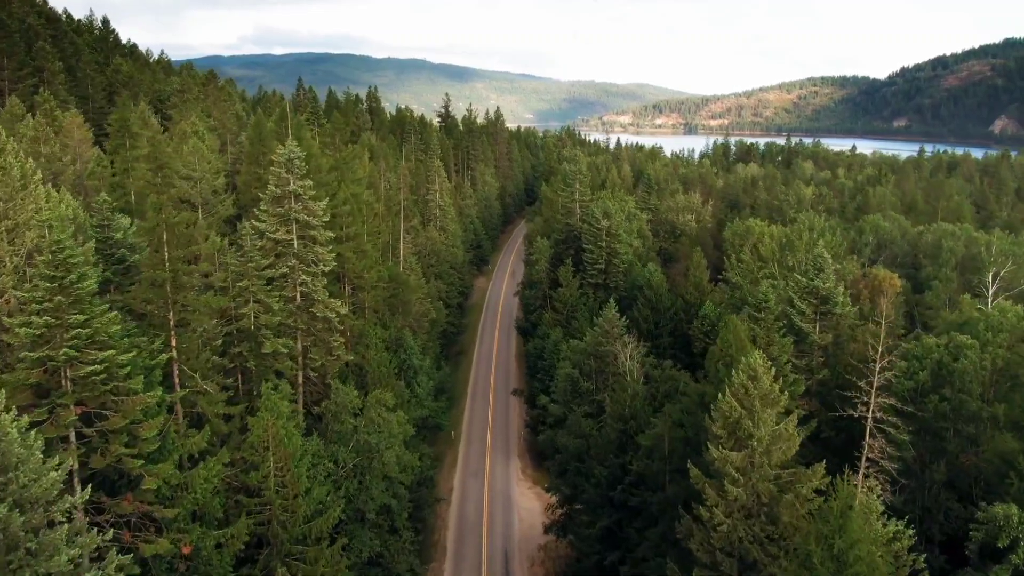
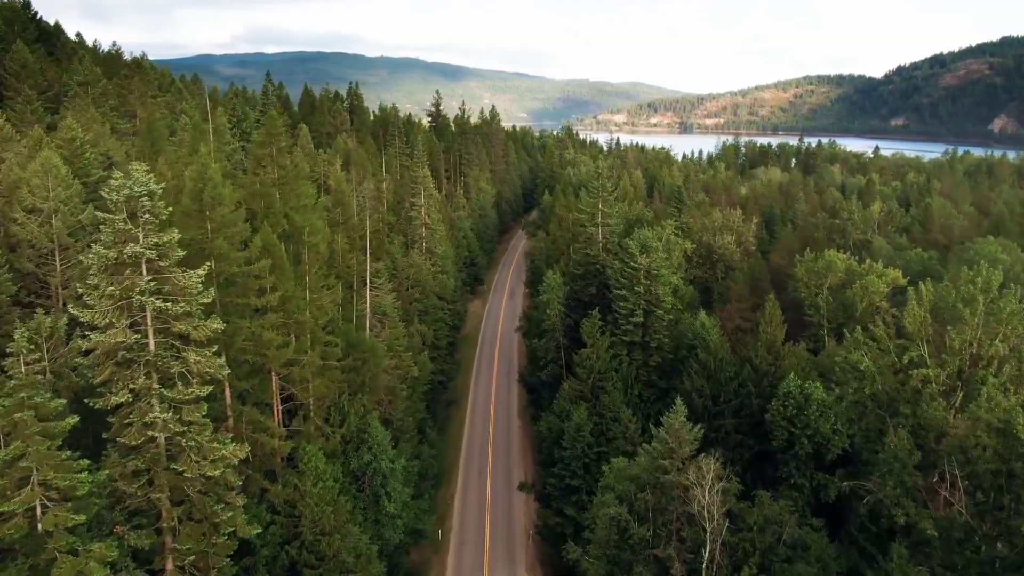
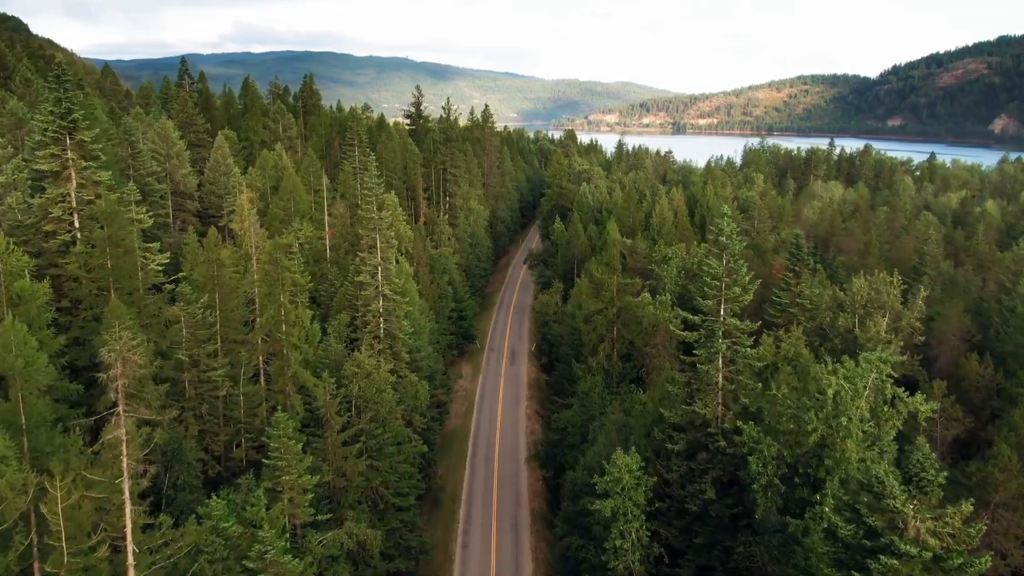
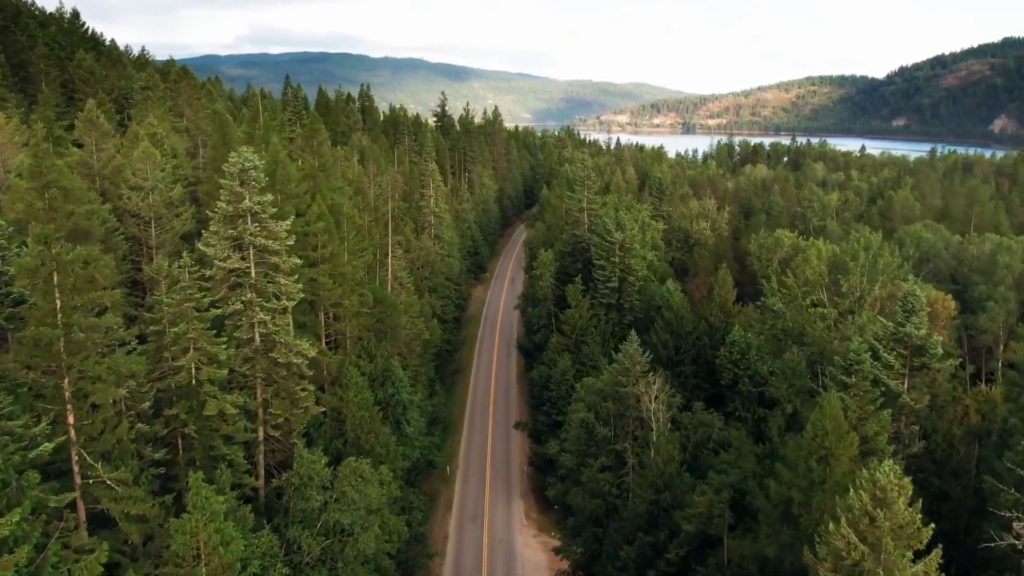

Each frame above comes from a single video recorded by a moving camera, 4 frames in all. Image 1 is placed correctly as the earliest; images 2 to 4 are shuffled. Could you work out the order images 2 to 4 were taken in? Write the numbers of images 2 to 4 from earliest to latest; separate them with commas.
4, 2, 3
